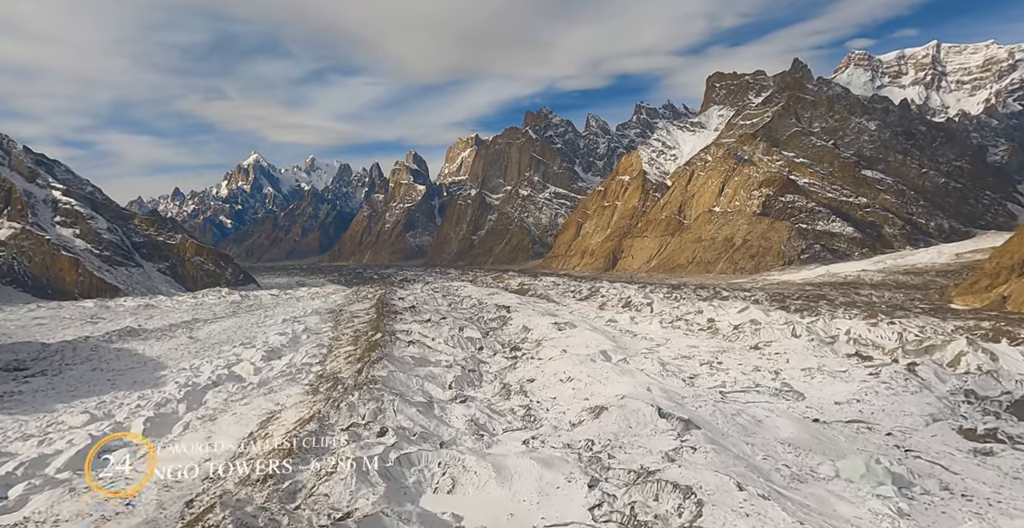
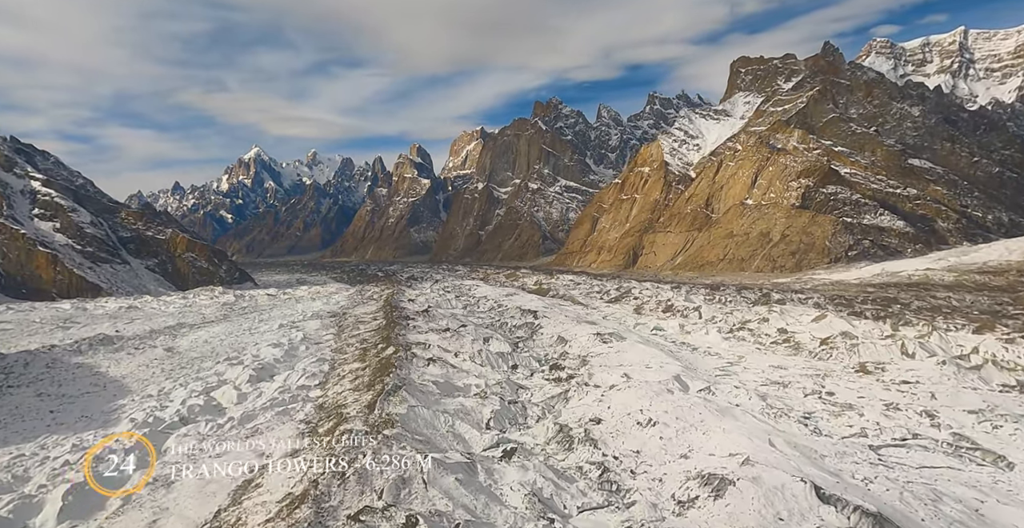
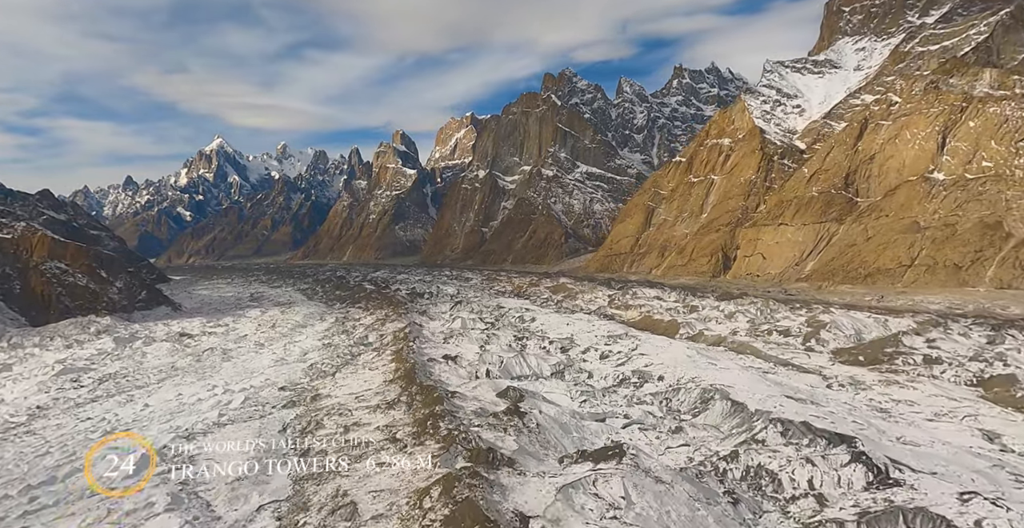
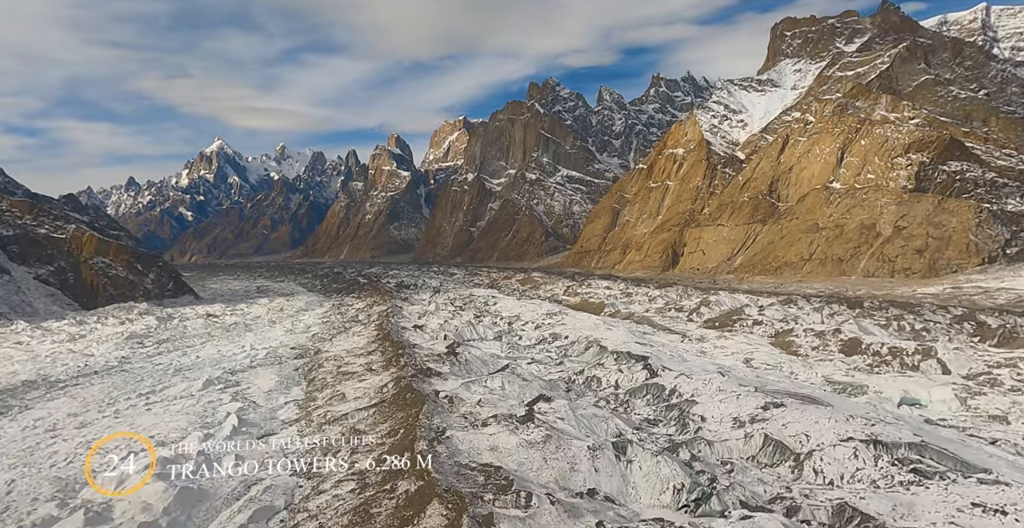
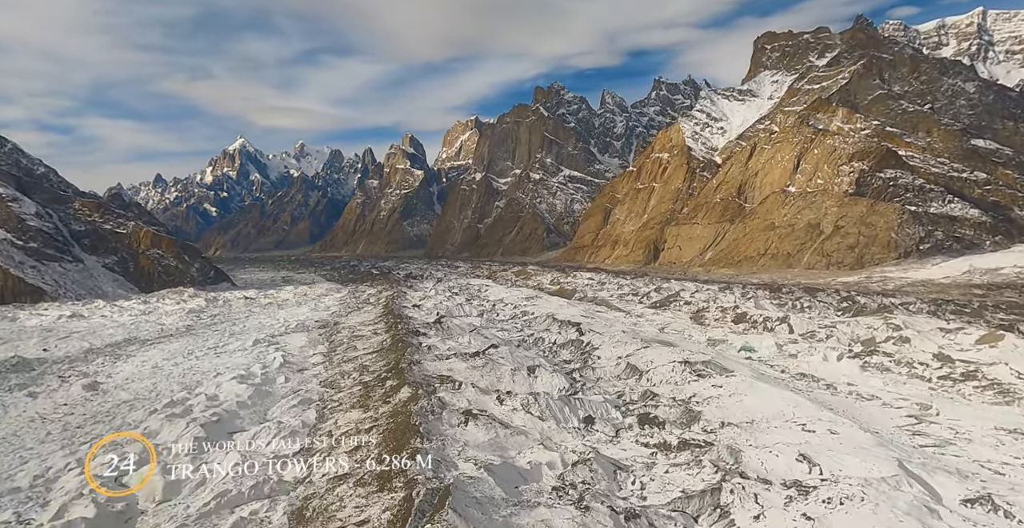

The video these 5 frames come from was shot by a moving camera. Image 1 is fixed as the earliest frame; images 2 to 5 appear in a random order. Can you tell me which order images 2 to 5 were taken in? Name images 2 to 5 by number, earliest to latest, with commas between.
2, 5, 4, 3
